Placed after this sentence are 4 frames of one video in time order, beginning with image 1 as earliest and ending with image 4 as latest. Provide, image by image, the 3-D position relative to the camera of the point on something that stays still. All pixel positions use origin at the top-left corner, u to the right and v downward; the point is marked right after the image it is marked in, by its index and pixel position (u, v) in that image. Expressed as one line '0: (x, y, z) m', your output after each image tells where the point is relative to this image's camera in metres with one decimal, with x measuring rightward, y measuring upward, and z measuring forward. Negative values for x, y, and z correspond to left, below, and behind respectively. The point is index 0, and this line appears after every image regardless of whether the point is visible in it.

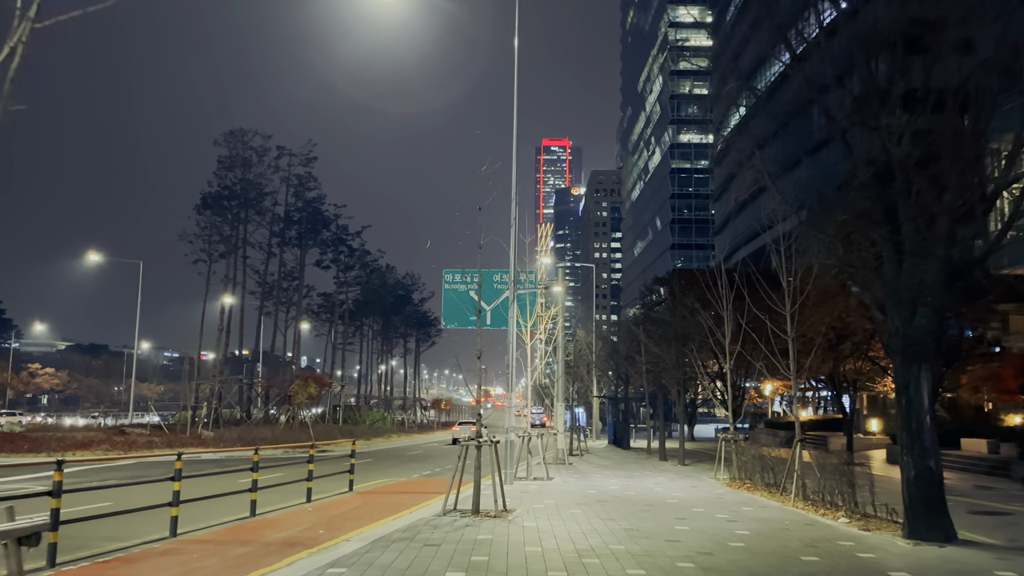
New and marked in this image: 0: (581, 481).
0: (+1.9, -5.3, +19.8) m
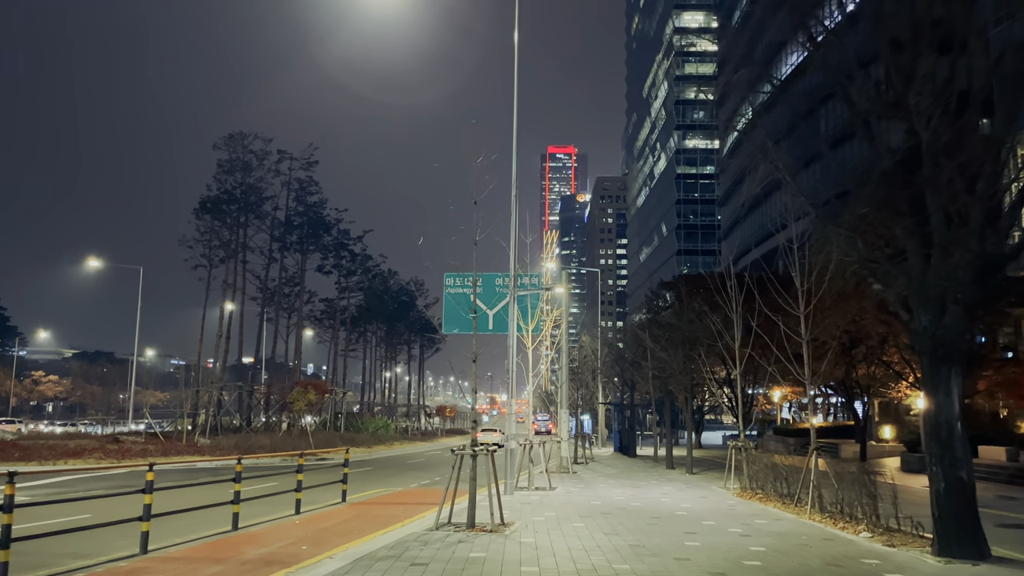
0: (+1.9, -5.3, +18.9) m
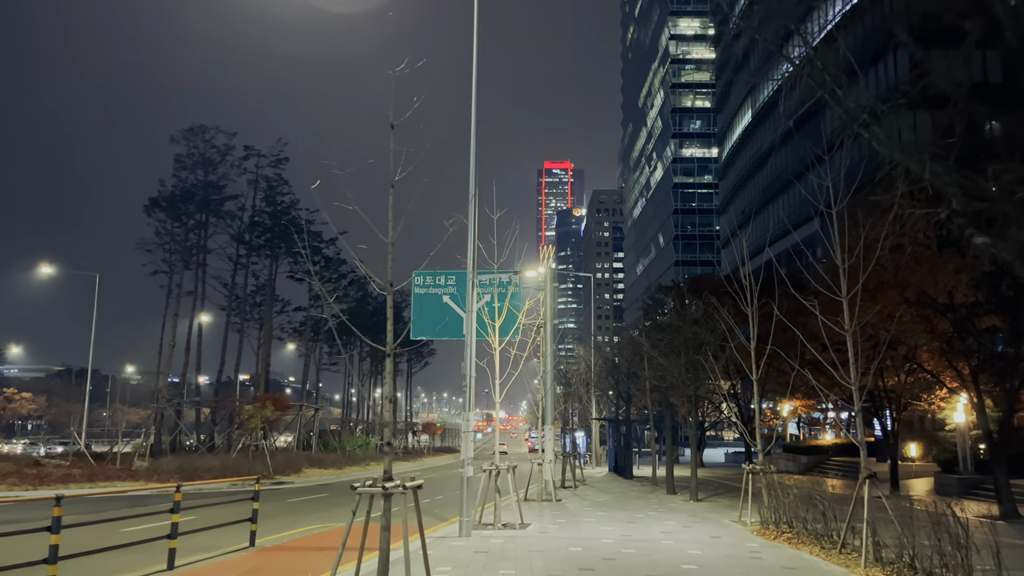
0: (+1.1, -5.0, +14.8) m
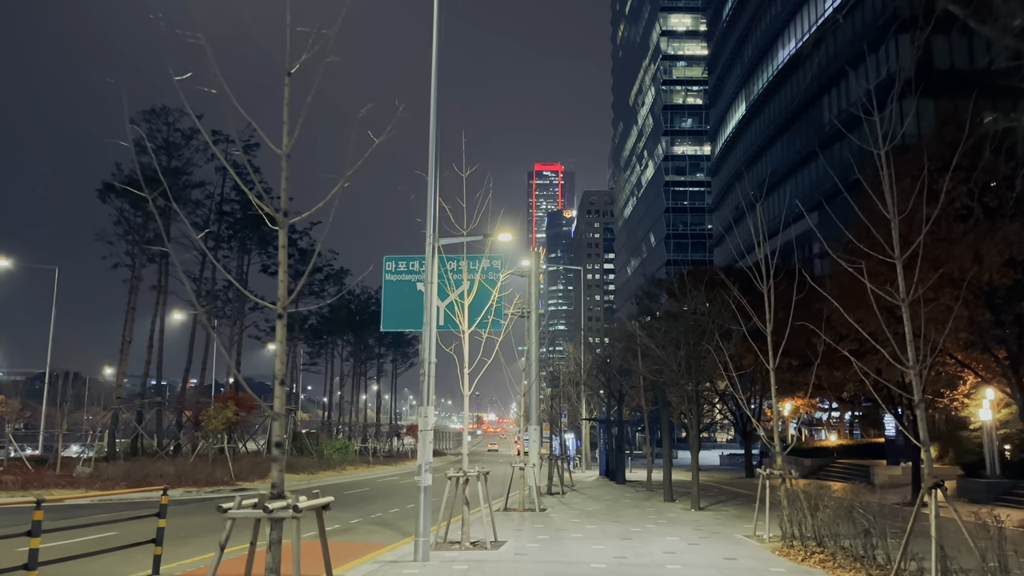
0: (+0.6, -4.4, +12.2) m
